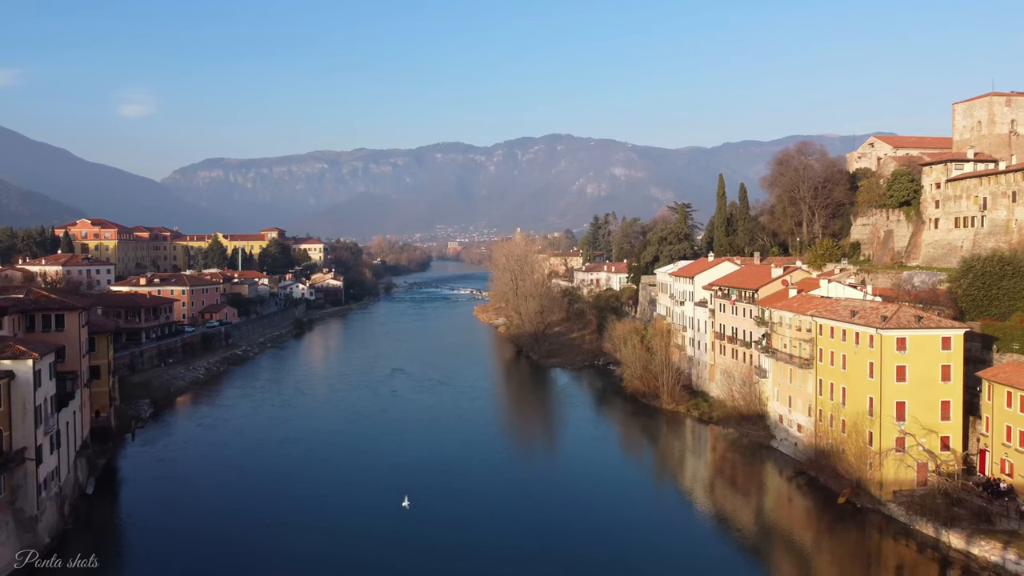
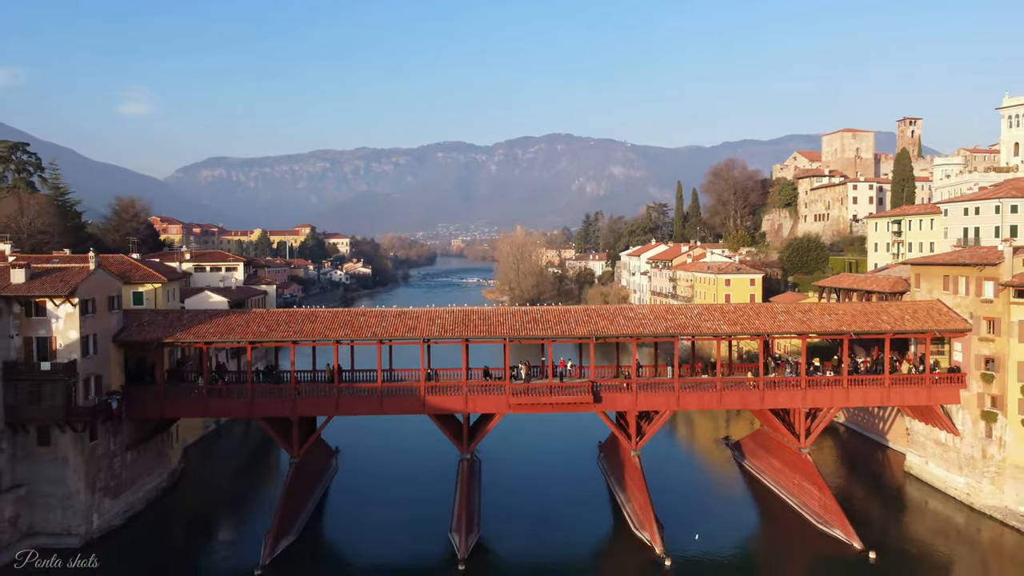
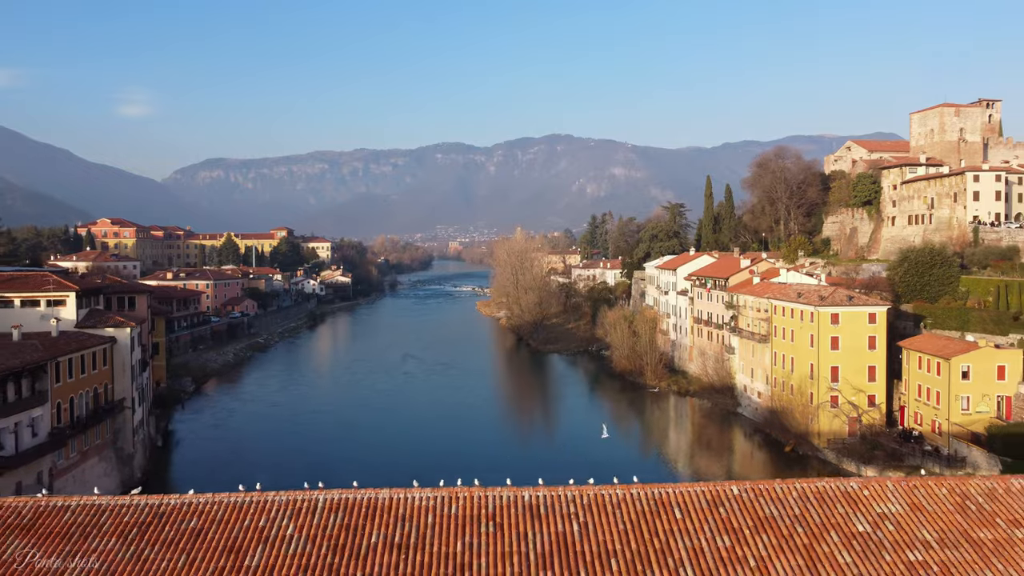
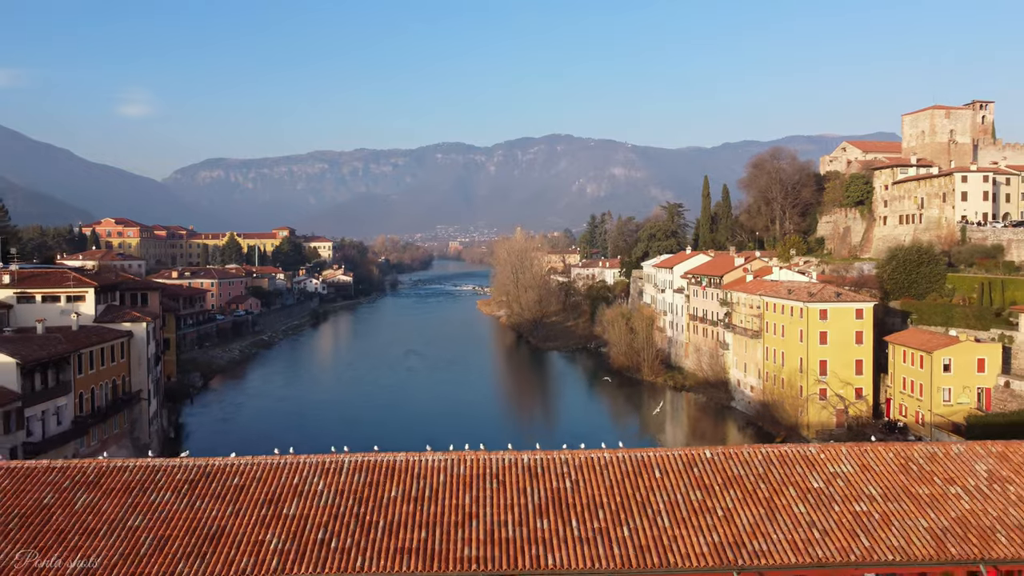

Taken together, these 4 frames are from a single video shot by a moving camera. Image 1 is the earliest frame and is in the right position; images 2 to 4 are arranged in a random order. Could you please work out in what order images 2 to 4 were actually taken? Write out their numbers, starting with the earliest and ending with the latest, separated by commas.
3, 4, 2
